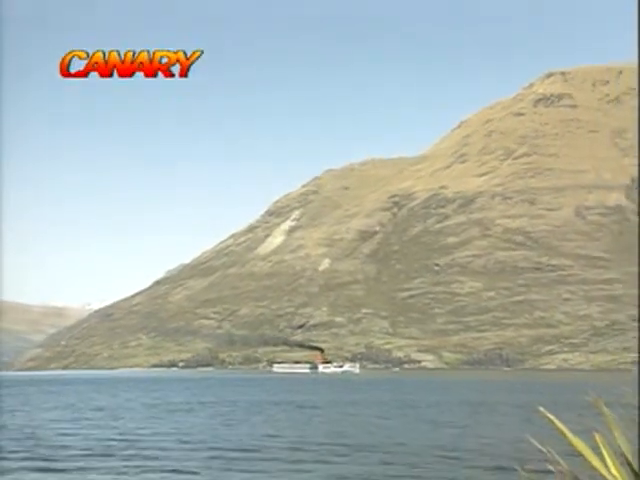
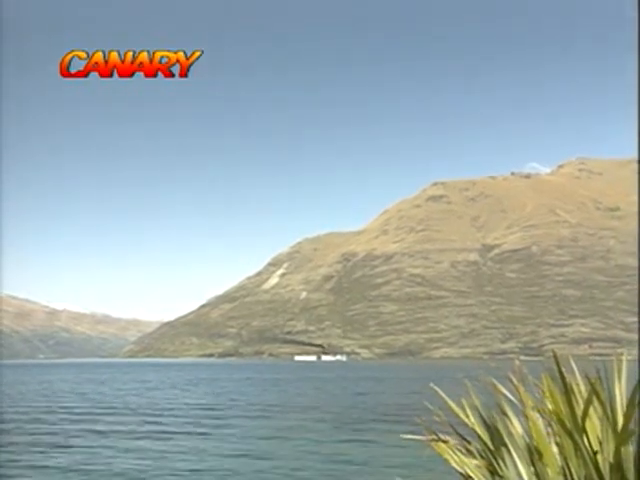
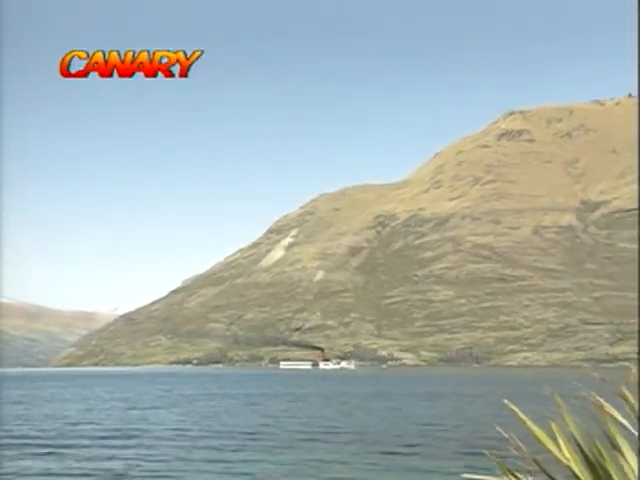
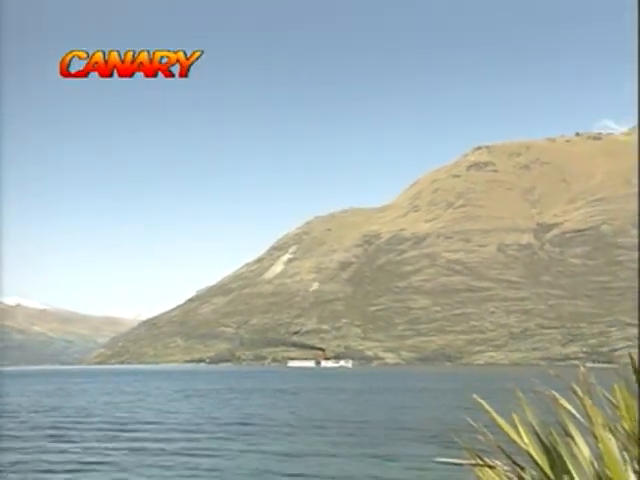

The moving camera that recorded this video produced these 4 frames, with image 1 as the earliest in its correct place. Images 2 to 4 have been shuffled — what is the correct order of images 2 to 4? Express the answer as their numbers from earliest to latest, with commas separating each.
3, 4, 2
